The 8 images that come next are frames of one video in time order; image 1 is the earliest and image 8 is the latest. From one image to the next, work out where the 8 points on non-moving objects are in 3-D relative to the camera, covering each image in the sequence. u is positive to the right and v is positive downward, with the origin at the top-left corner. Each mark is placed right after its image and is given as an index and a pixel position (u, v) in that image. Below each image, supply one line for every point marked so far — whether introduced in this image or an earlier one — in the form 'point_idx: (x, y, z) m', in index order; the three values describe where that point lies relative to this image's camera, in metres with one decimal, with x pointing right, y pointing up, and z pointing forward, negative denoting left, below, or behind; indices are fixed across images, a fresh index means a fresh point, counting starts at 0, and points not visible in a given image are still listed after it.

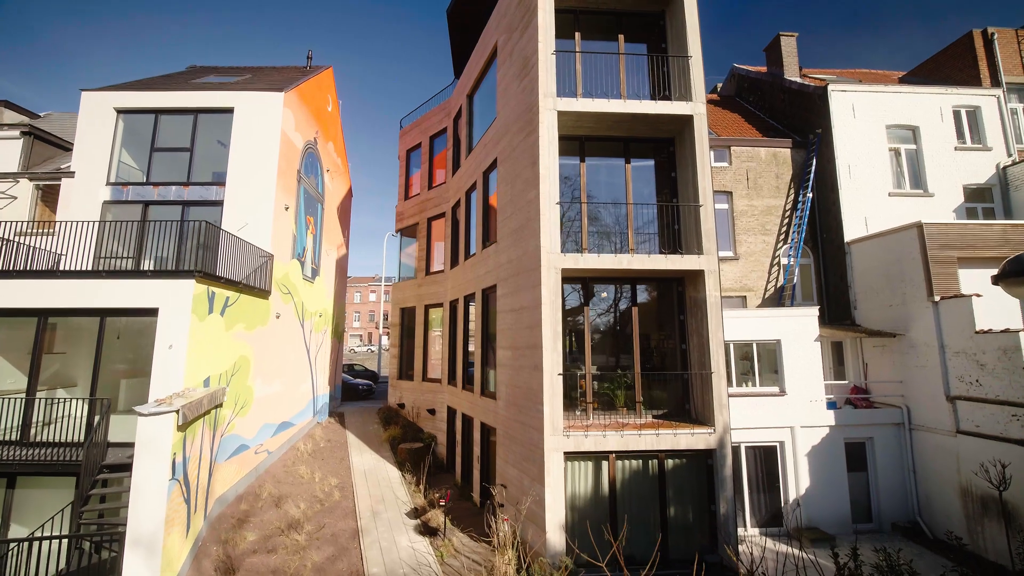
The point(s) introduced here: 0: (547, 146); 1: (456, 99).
0: (+0.5, +2.3, +7.6) m
1: (-1.5, +5.2, +13.0) m
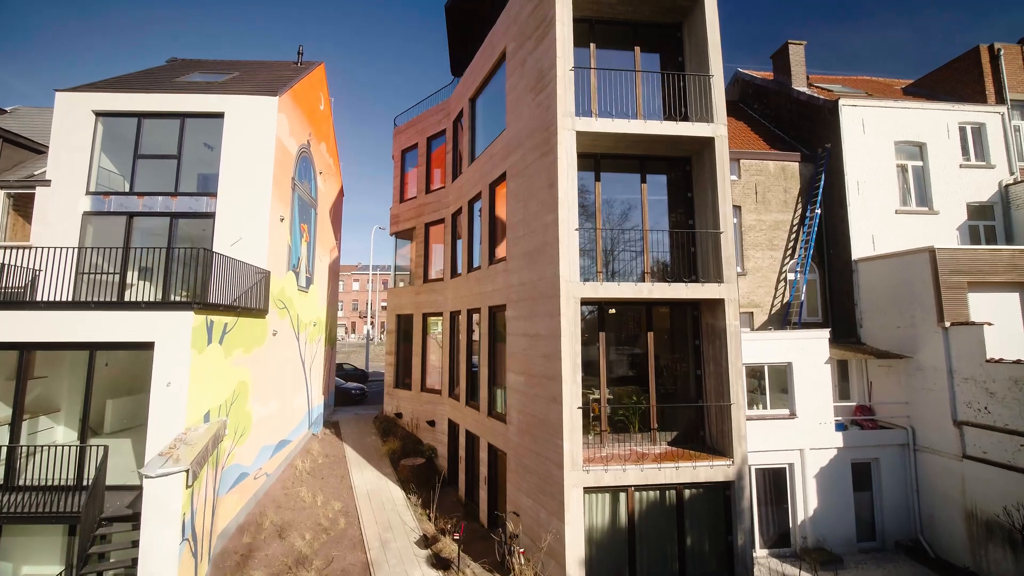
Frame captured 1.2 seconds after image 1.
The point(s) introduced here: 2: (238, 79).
0: (+0.8, +1.8, +7.3) m
1: (-1.4, +4.9, +12.5) m
2: (-6.3, +4.8, +11.0) m
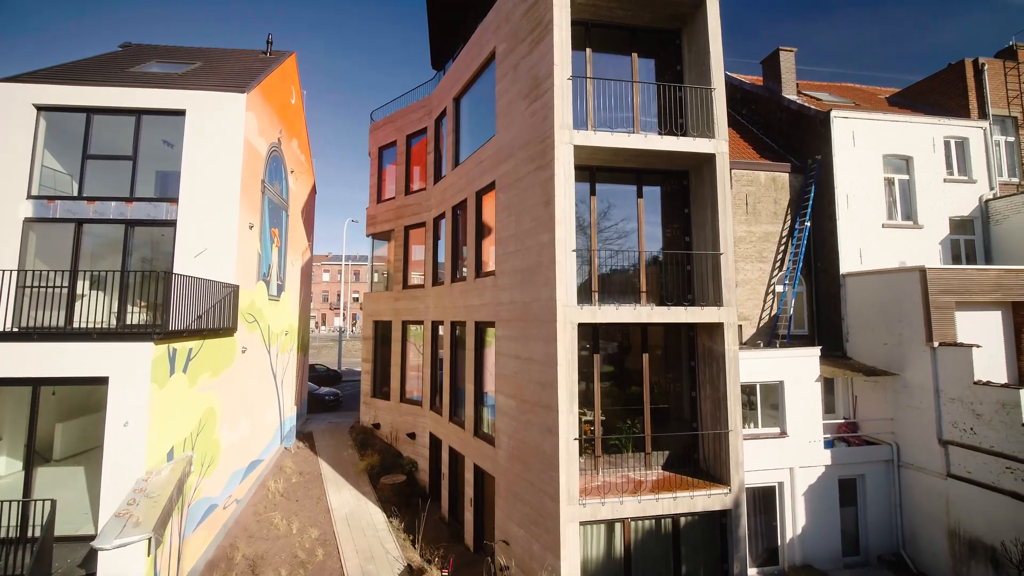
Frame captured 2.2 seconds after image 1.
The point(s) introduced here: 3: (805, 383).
0: (+0.7, +1.5, +6.9) m
1: (-1.8, +4.7, +11.9) m
2: (-6.6, +4.6, +10.1) m
3: (+5.4, -1.7, +8.8) m
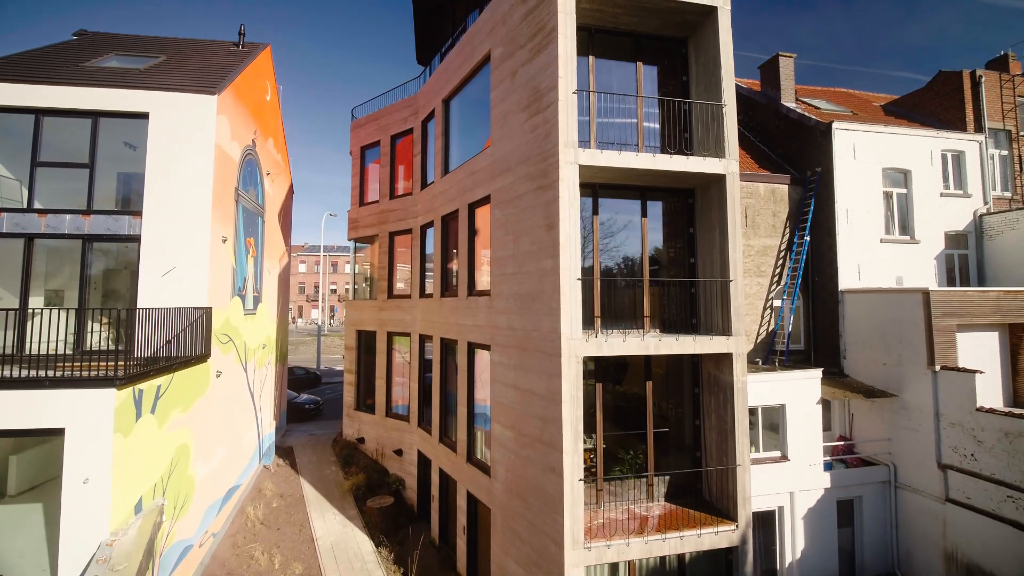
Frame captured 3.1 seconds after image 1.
0: (+0.7, +1.1, +6.4) m
1: (-2.0, +4.5, +11.2) m
2: (-6.7, +4.3, +9.2) m
3: (+5.3, -2.1, +8.6) m
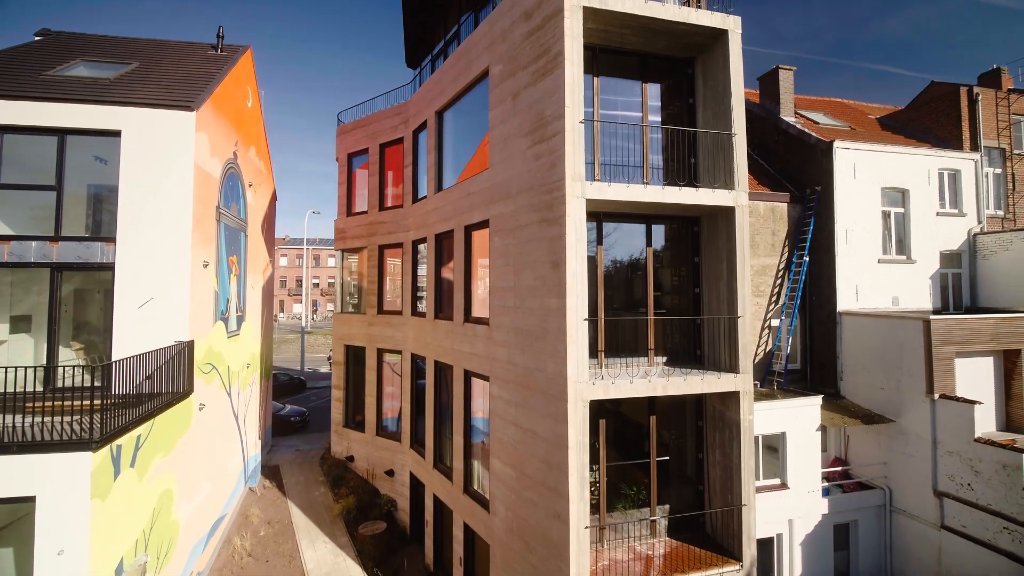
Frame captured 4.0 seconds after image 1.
0: (+0.8, +0.5, +6.1) m
1: (-2.1, +4.1, +10.7) m
2: (-6.7, +3.8, +8.6) m
3: (+5.3, -2.6, +8.6) m
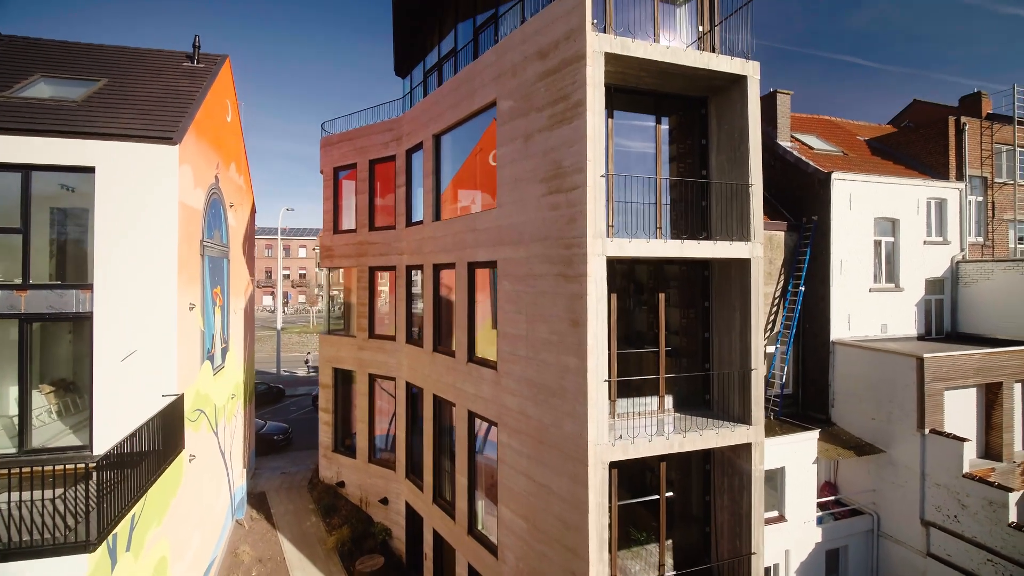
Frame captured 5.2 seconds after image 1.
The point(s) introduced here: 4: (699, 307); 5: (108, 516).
0: (+1.0, -0.2, +5.9) m
1: (-2.1, +3.5, +10.2) m
2: (-6.6, +3.2, +7.8) m
3: (+5.3, -3.3, +8.8) m
4: (+3.0, -0.3, +7.6) m
5: (-4.1, -2.3, +4.9) m
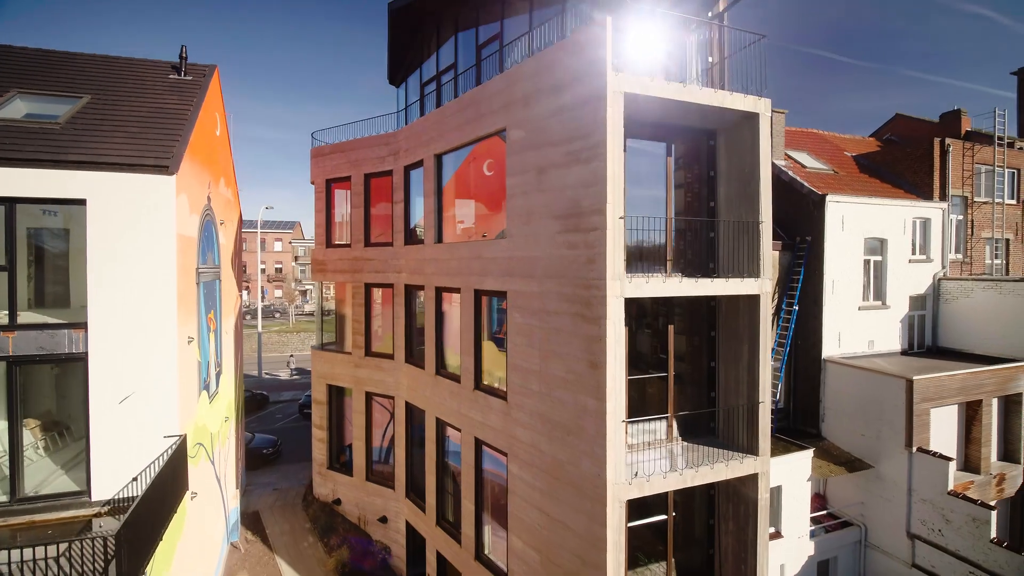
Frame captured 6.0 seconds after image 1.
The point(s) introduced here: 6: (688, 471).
0: (+1.3, -0.8, +5.9) m
1: (-2.1, +3.1, +10.0) m
2: (-6.4, +2.7, +7.4) m
3: (+5.4, -3.7, +9.1) m
4: (+3.1, -0.8, +7.7) m
5: (-3.8, -2.9, +4.7) m
6: (+2.4, -2.5, +6.5) m
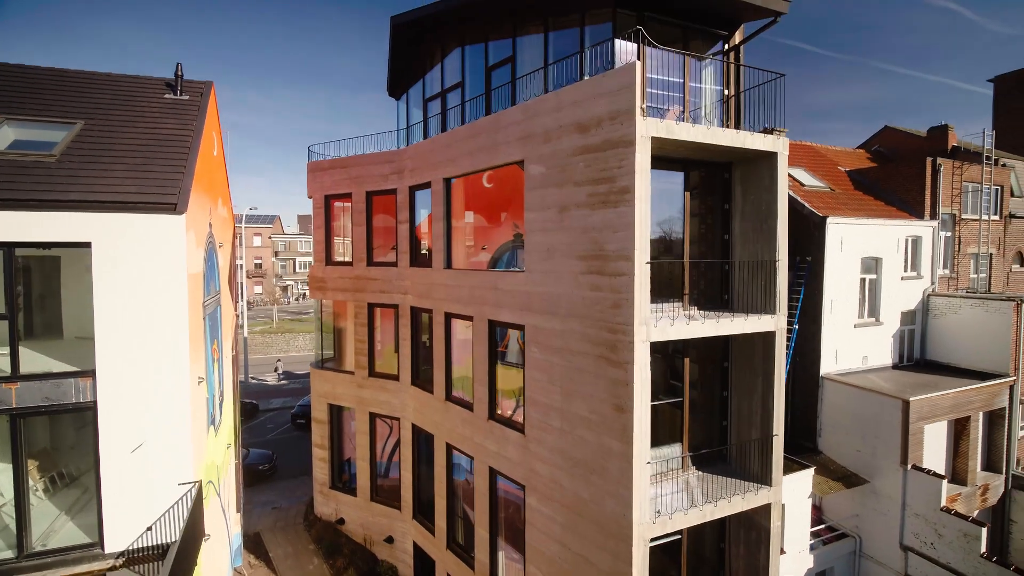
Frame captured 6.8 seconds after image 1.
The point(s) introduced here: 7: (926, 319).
0: (+1.6, -1.3, +6.0) m
1: (-1.9, +2.6, +9.8) m
2: (-6.2, +2.1, +7.0) m
3: (+5.7, -4.2, +9.4) m
4: (+3.4, -1.3, +7.8) m
5: (-3.4, -3.5, +4.6) m
6: (+2.7, -3.0, +6.7) m
7: (+10.4, -0.8, +12.0) m
